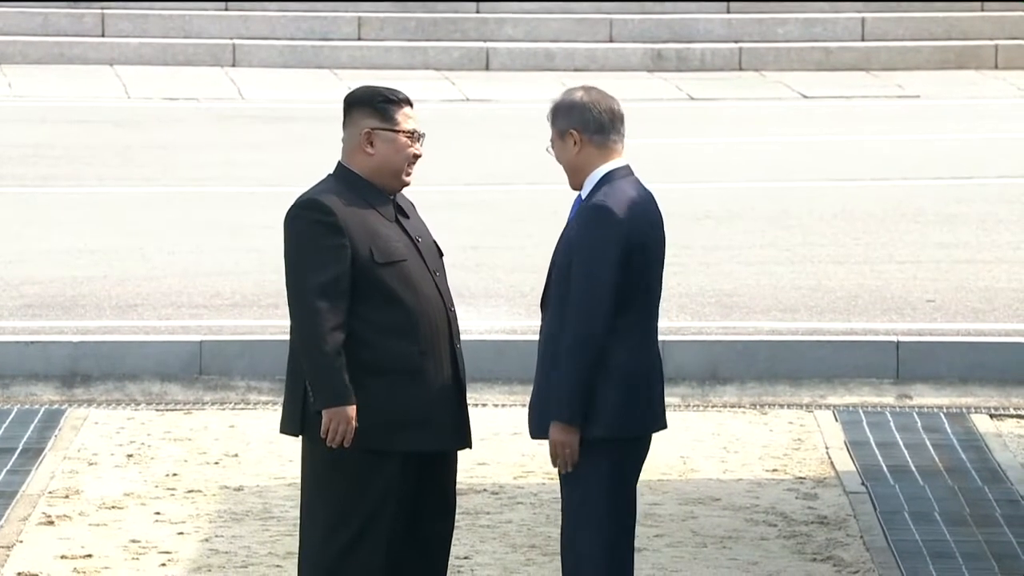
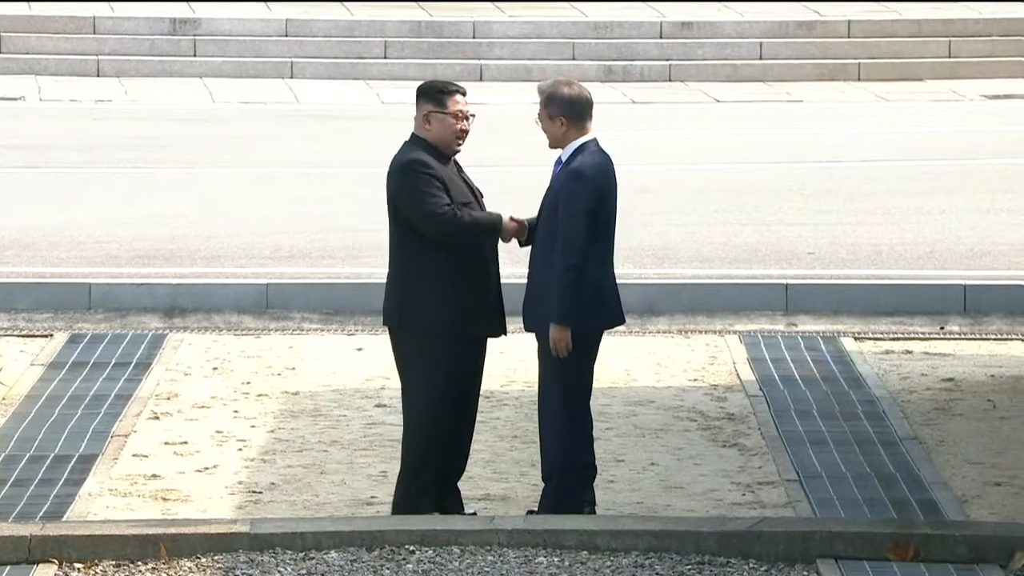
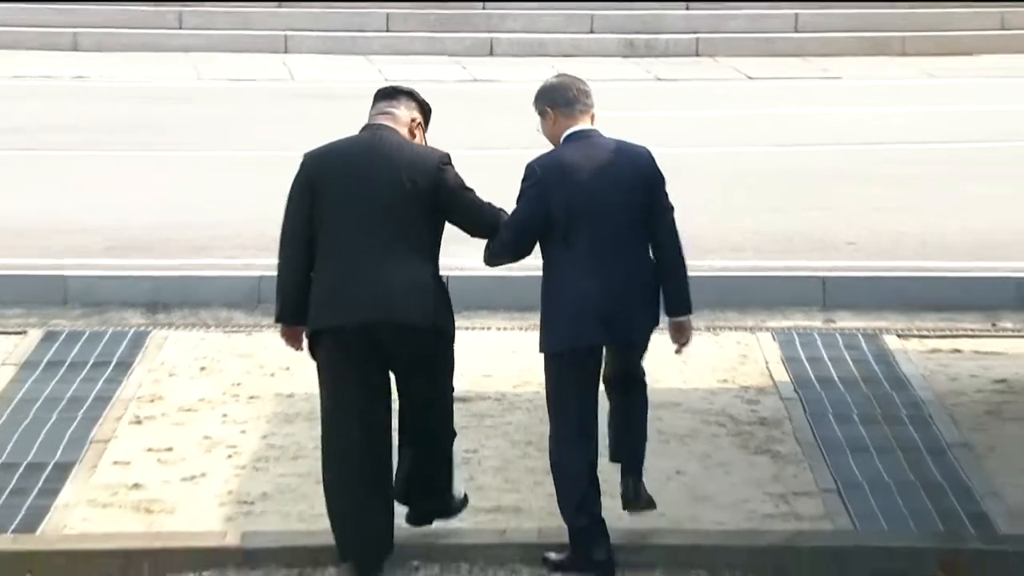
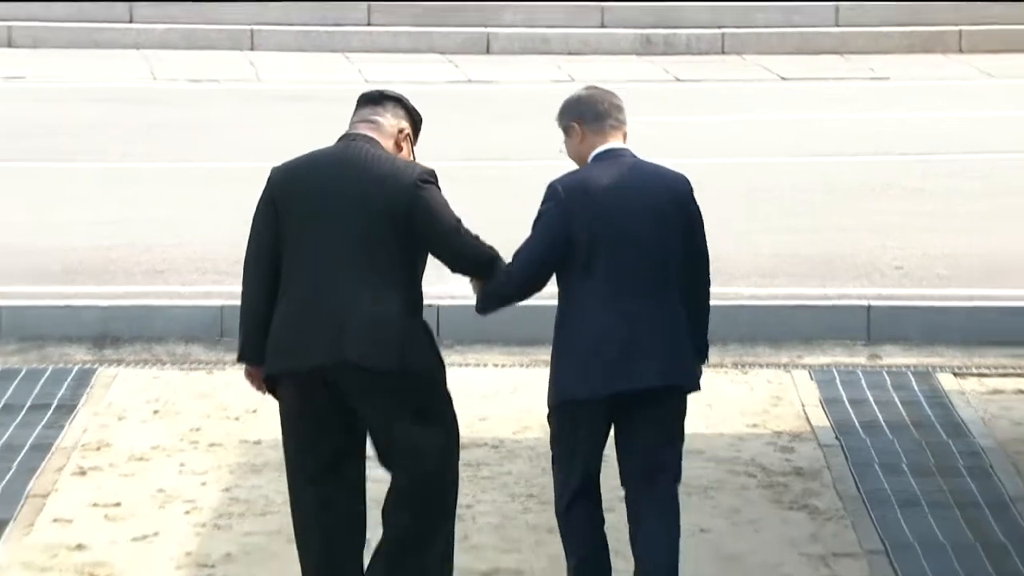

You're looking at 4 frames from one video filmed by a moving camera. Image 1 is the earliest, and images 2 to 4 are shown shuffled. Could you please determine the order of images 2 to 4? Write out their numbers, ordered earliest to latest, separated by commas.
4, 3, 2
